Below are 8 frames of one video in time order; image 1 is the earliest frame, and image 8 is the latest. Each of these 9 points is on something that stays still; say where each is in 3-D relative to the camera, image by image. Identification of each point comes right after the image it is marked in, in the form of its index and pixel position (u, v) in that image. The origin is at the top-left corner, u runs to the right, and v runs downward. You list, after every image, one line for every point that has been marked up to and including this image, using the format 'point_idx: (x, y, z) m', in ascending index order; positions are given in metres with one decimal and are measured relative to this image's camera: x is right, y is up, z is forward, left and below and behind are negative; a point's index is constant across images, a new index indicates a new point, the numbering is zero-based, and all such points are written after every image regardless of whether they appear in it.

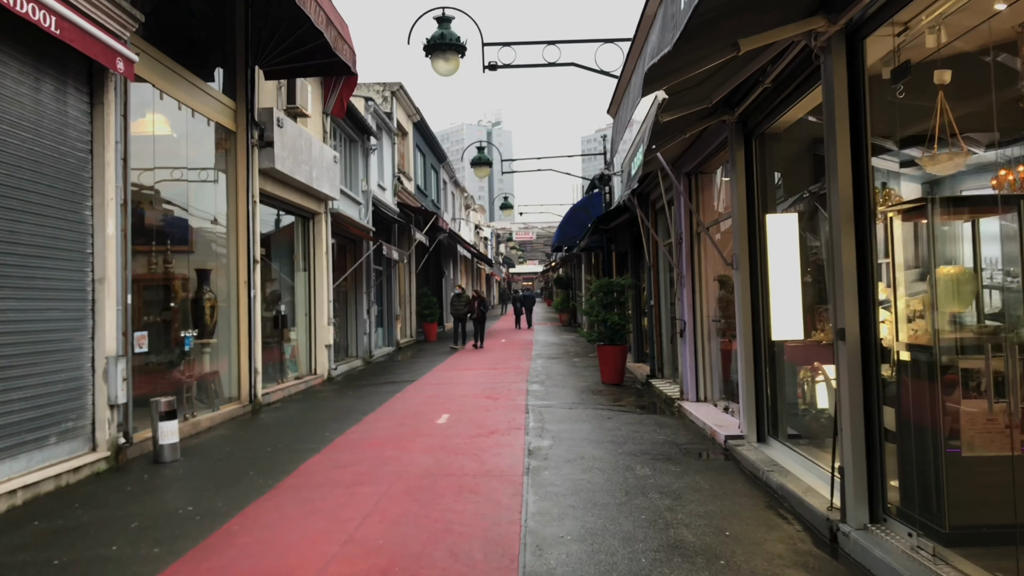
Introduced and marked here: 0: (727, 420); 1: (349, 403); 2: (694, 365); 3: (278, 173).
0: (+1.8, -1.1, +6.7) m
1: (-2.0, -1.3, +9.6) m
2: (+1.8, -0.8, +8.1) m
3: (-2.8, +1.4, +9.6) m
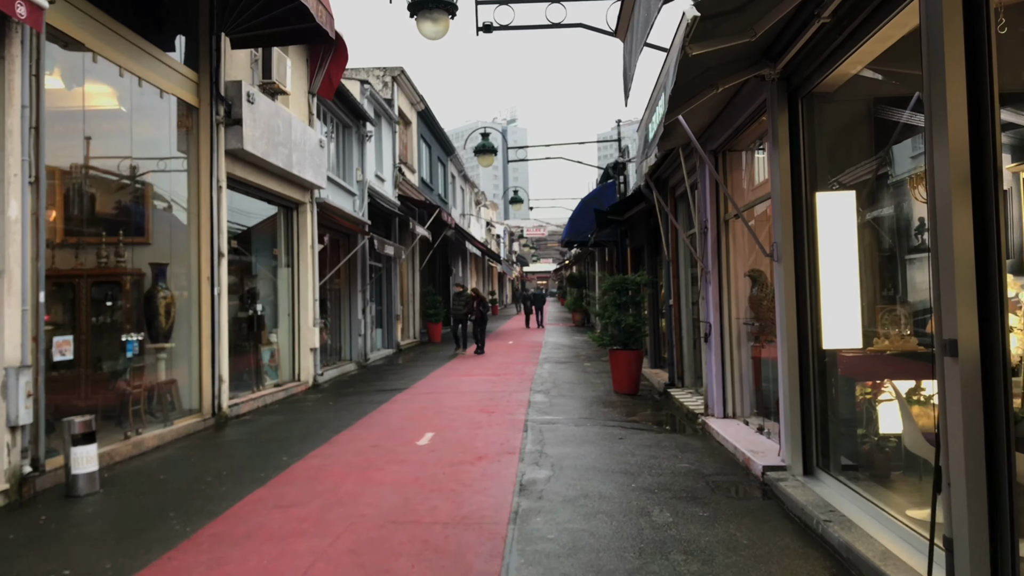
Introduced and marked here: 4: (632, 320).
0: (+1.7, -1.1, +5.6) m
1: (-2.0, -1.3, +8.5) m
2: (+1.8, -0.8, +7.0) m
3: (-2.7, +1.4, +8.6) m
4: (+1.4, -0.4, +9.2) m
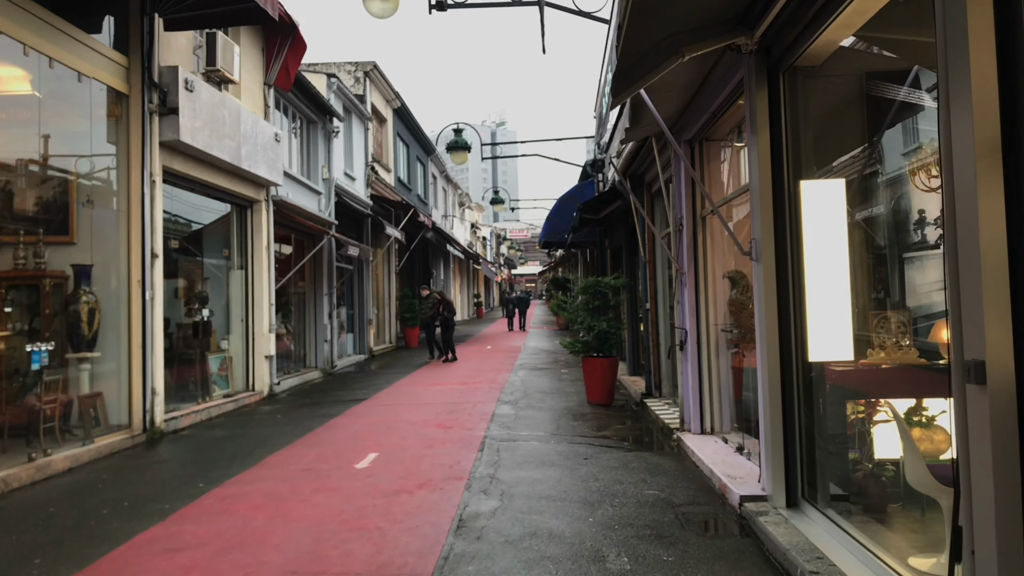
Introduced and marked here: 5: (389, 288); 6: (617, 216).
0: (+1.4, -1.1, +4.9) m
1: (-2.3, -1.3, +7.9) m
2: (+1.5, -0.8, +6.4) m
3: (-3.1, +1.3, +7.9) m
4: (+1.0, -0.4, +8.5) m
5: (-2.8, 0.0, +18.5) m
6: (+1.4, +1.0, +10.7) m
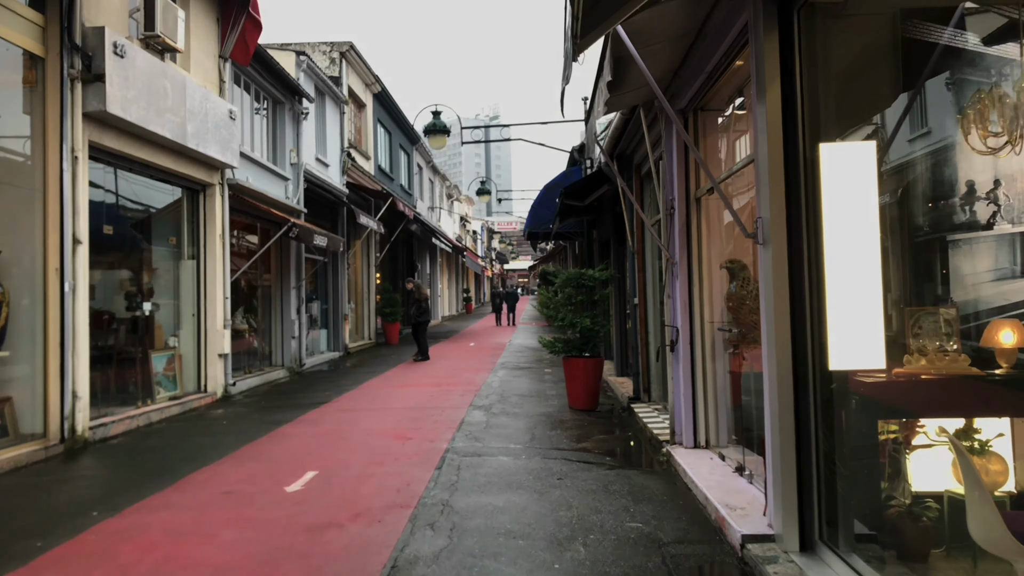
0: (+1.2, -1.1, +4.1) m
1: (-2.6, -1.3, +7.0) m
2: (+1.2, -0.7, +5.5) m
3: (-3.3, +1.4, +7.0) m
4: (+0.7, -0.3, +7.7) m
5: (-3.2, +0.1, +17.6) m
6: (+1.1, +1.0, +9.9) m
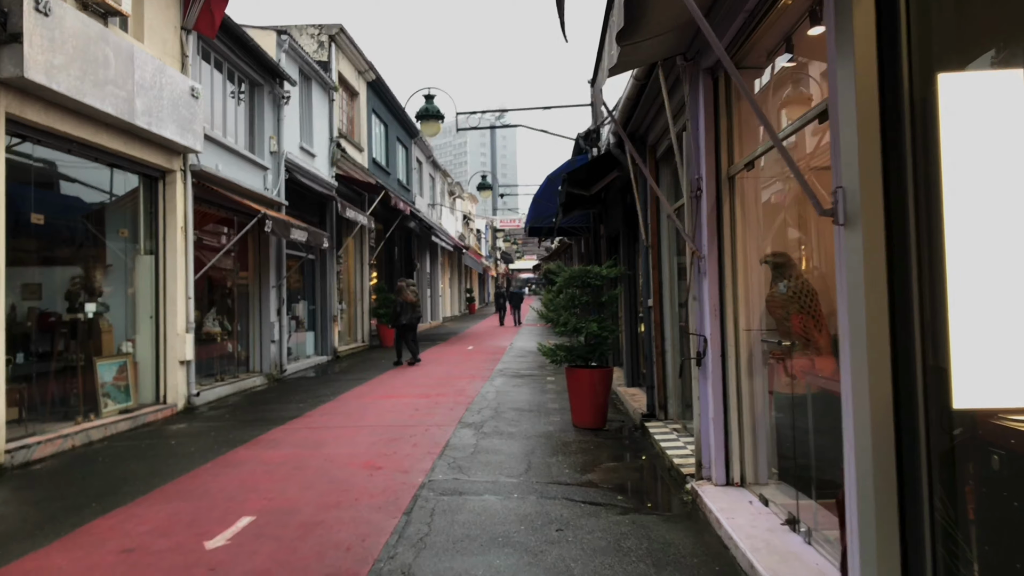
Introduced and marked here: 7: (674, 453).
0: (+1.1, -1.1, +3.1) m
1: (-2.6, -1.3, +6.0) m
2: (+1.2, -0.7, +4.5) m
3: (-3.4, +1.4, +6.0) m
4: (+0.7, -0.3, +6.7) m
5: (-3.1, +0.2, +16.6) m
6: (+1.1, +1.0, +8.9) m
7: (+1.1, -1.1, +5.4) m
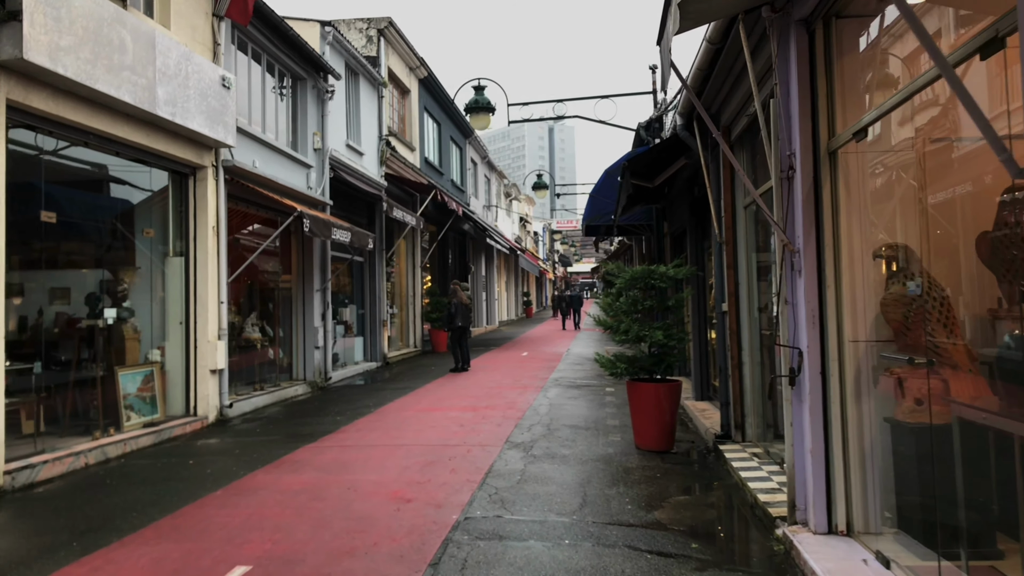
0: (+1.2, -1.1, +2.2) m
1: (-2.3, -1.3, +5.4) m
2: (+1.4, -0.7, +3.6) m
3: (-3.0, +1.4, +5.5) m
4: (+1.1, -0.4, +5.8) m
5: (-2.0, +0.1, +16.1) m
6: (+1.7, +1.0, +8.0) m
7: (+1.4, -1.1, +4.5) m
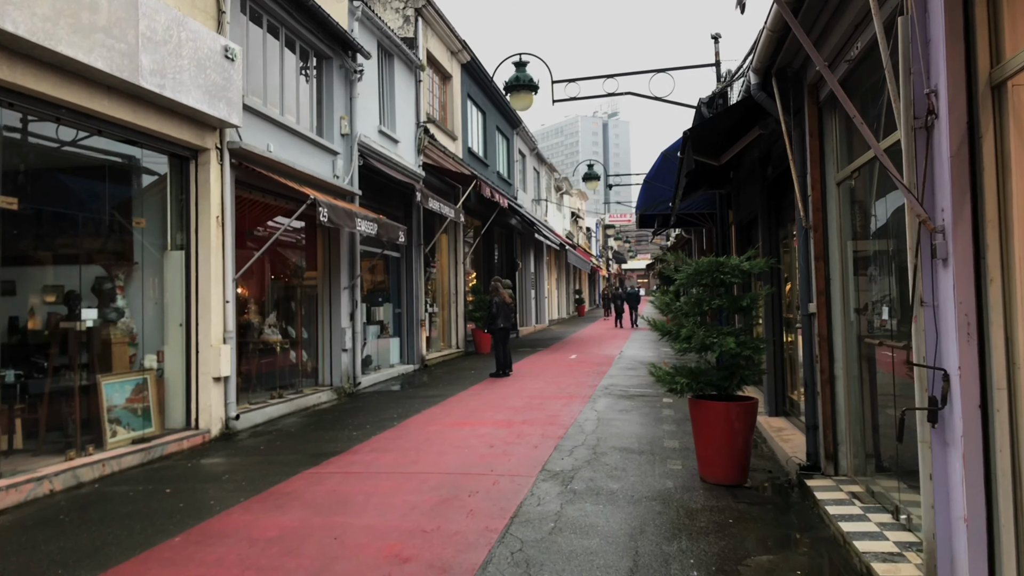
0: (+1.2, -1.0, +1.1) m
1: (-2.1, -1.3, +4.6) m
2: (+1.5, -0.7, +2.5) m
3: (-2.8, +1.4, +4.7) m
4: (+1.3, -0.3, +4.7) m
5: (-1.1, +0.1, +15.1) m
6: (+2.0, +1.0, +6.9) m
7: (+1.5, -1.1, +3.4) m
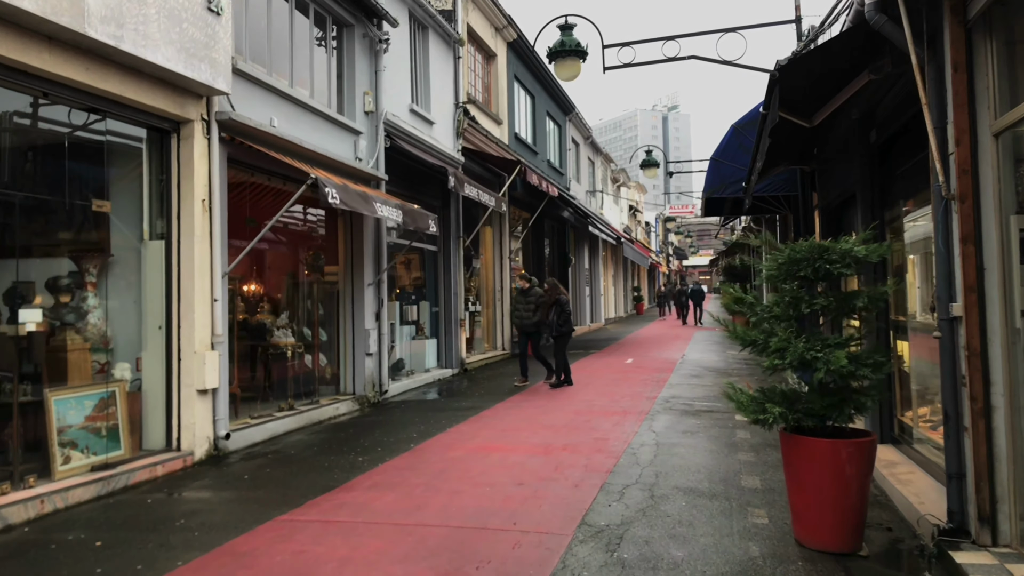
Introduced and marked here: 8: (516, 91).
0: (+1.1, -1.0, -0.1) m
1: (-2.0, -1.3, +3.5) m
2: (+1.4, -0.7, +1.2) m
3: (-2.7, +1.4, +3.6) m
4: (+1.4, -0.3, +3.4) m
5: (-0.2, +0.2, +14.0) m
6: (+2.3, +1.1, +5.5) m
7: (+1.5, -1.1, +2.1) m
8: (+0.1, +3.7, +15.4) m
